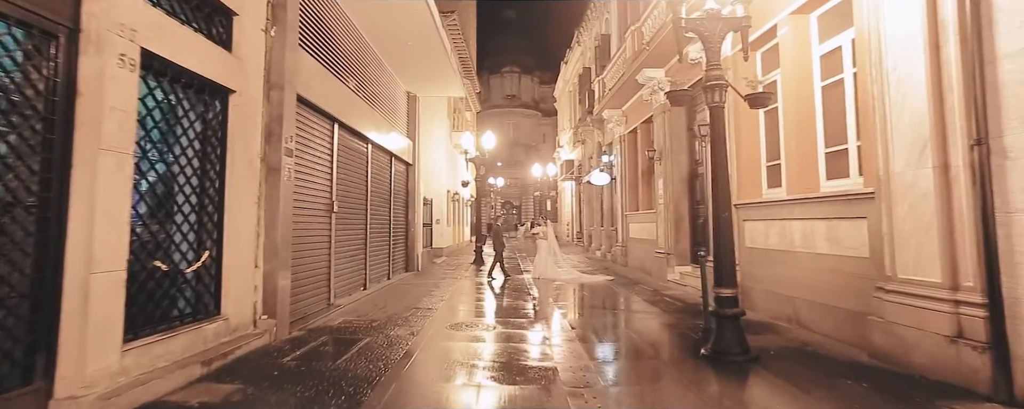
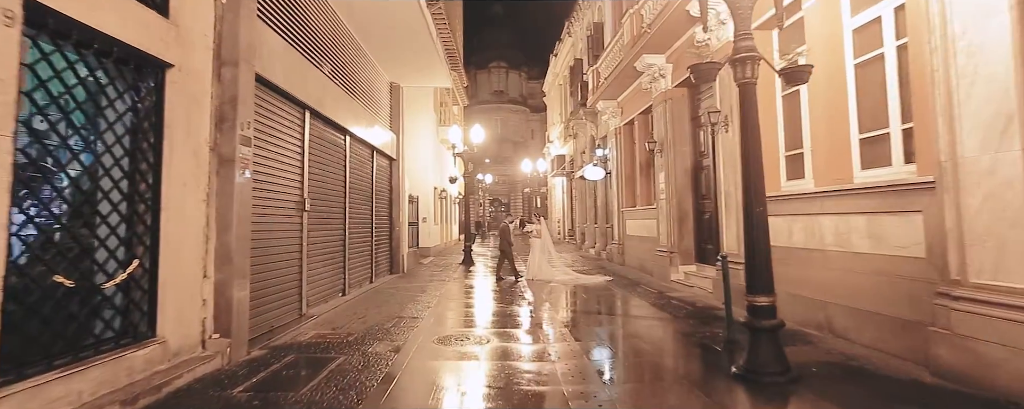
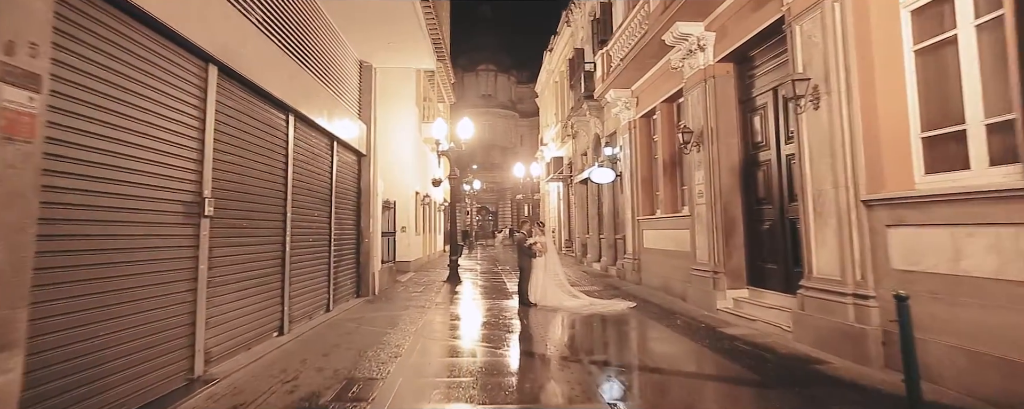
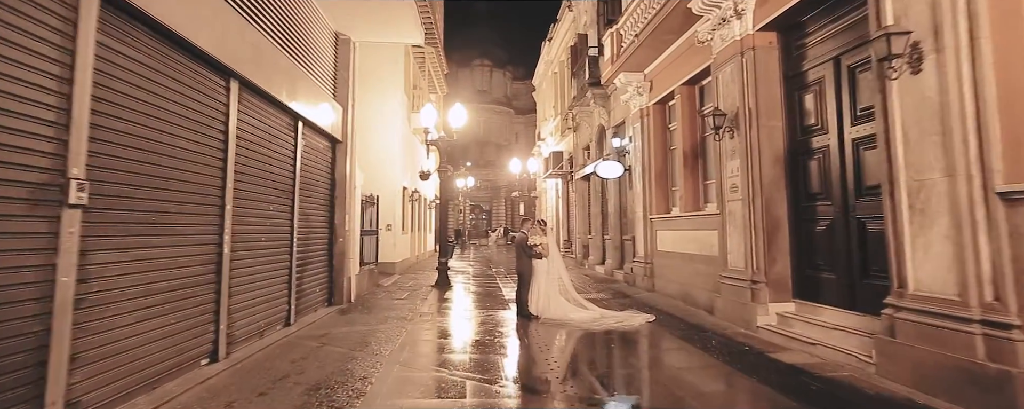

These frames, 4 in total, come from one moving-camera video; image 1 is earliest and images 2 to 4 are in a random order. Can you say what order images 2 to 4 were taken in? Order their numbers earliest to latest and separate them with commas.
2, 3, 4
